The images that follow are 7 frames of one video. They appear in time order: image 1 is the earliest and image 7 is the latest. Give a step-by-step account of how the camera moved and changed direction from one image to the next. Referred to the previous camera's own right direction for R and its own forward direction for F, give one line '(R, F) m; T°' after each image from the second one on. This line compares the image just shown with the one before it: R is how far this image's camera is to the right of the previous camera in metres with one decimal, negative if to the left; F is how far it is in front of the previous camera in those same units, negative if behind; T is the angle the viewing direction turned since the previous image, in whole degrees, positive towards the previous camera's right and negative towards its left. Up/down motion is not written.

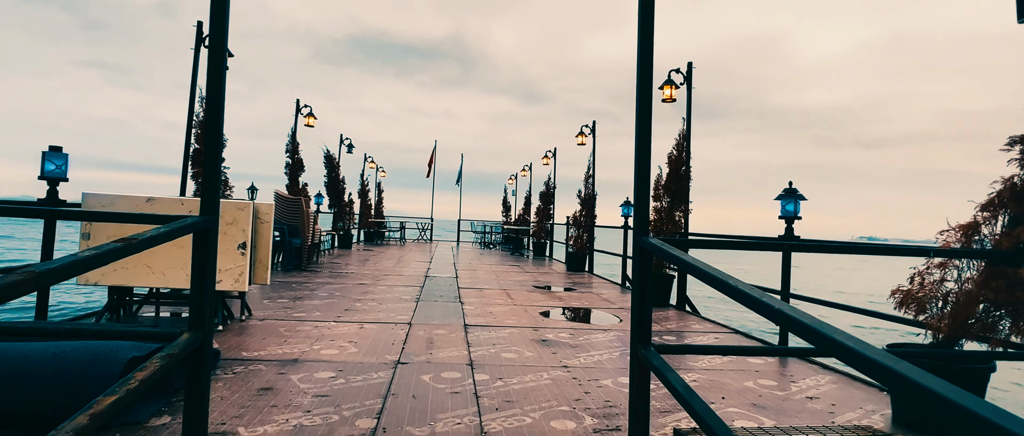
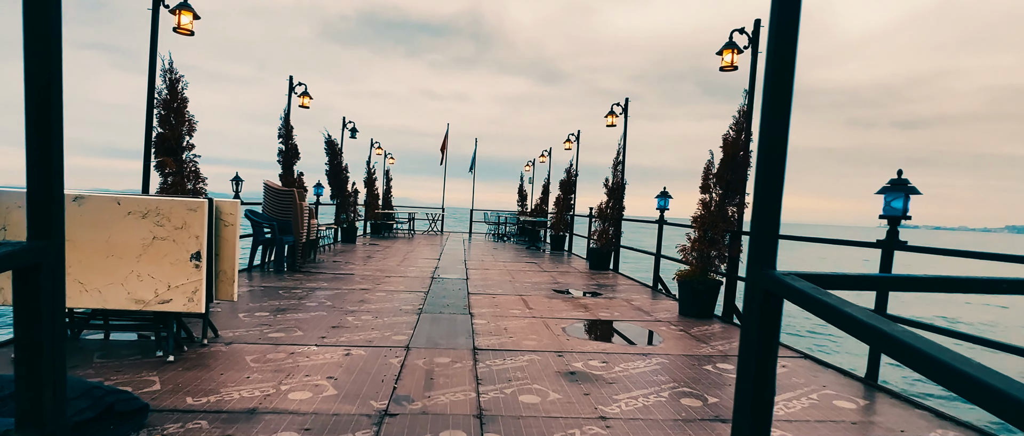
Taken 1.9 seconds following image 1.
(0.0, +0.8) m; -2°
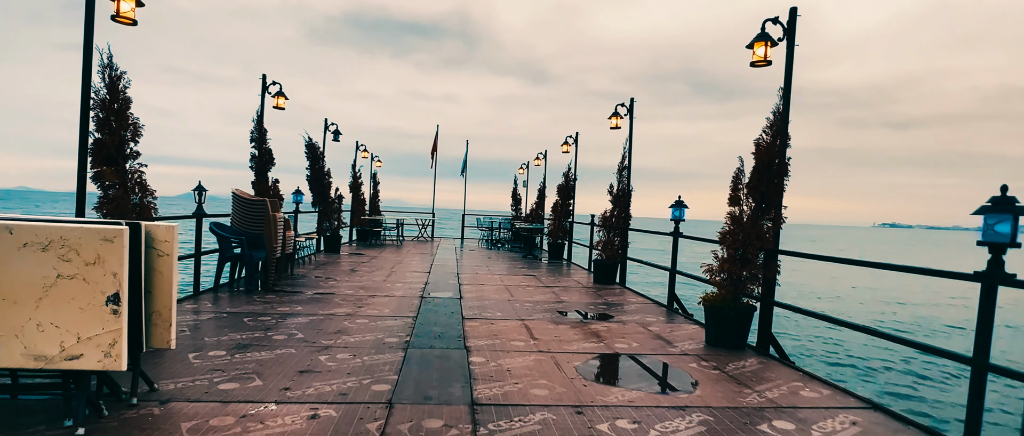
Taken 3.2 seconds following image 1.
(-0.1, +0.6) m; +1°
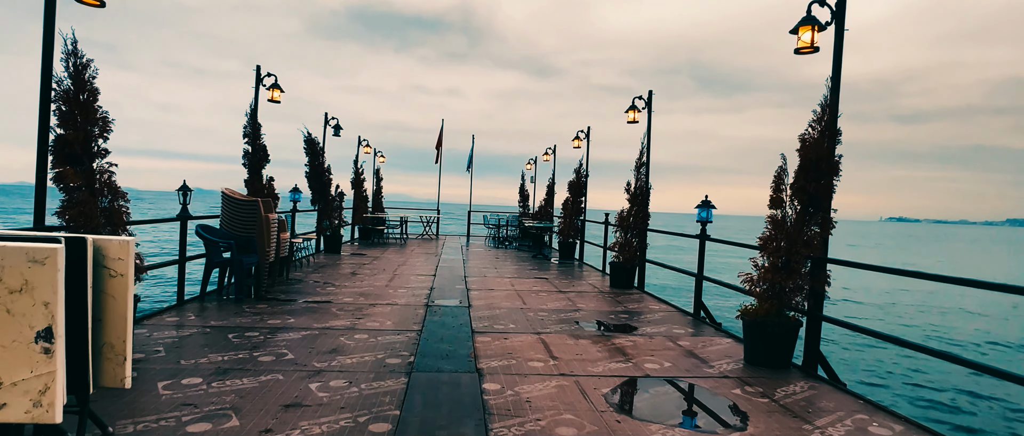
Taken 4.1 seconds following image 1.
(-0.1, +0.5) m; 0°
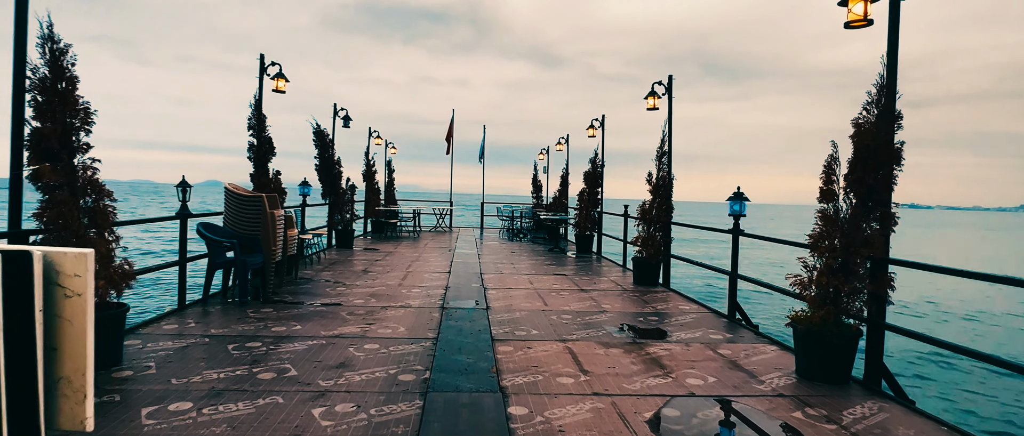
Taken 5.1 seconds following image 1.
(-0.1, +0.4) m; -1°
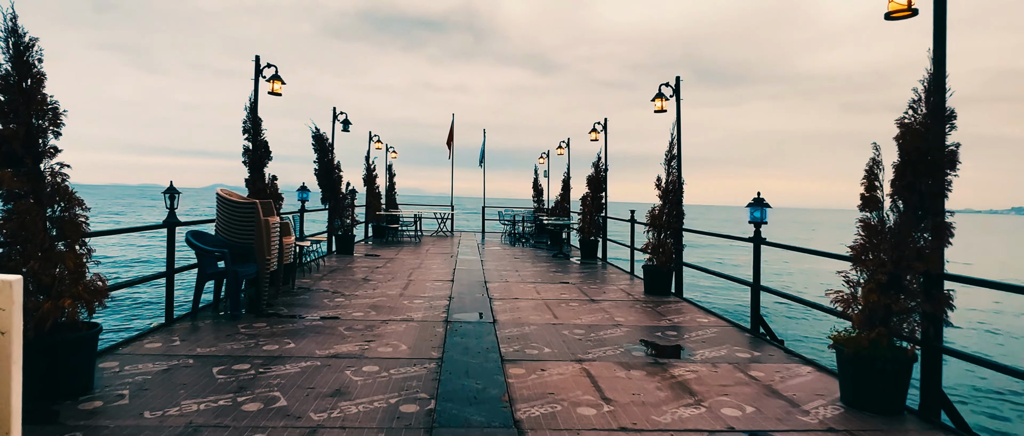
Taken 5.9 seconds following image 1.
(-0.1, +0.3) m; 0°
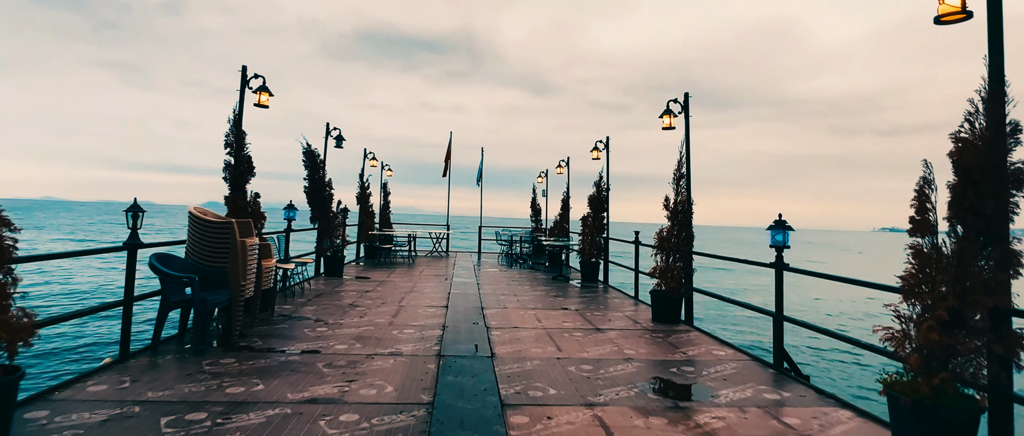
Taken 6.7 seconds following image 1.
(0.0, +0.4) m; +1°
